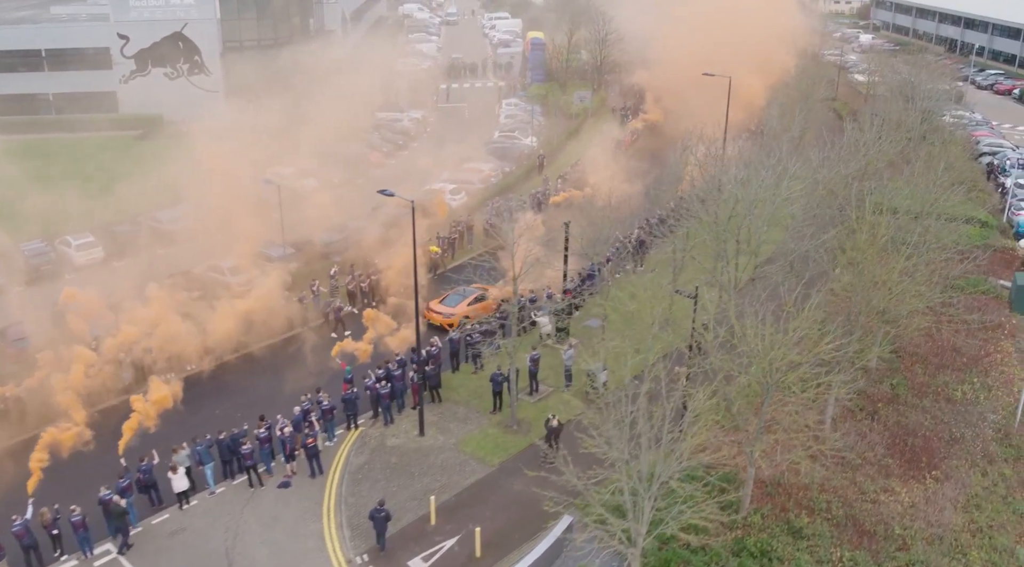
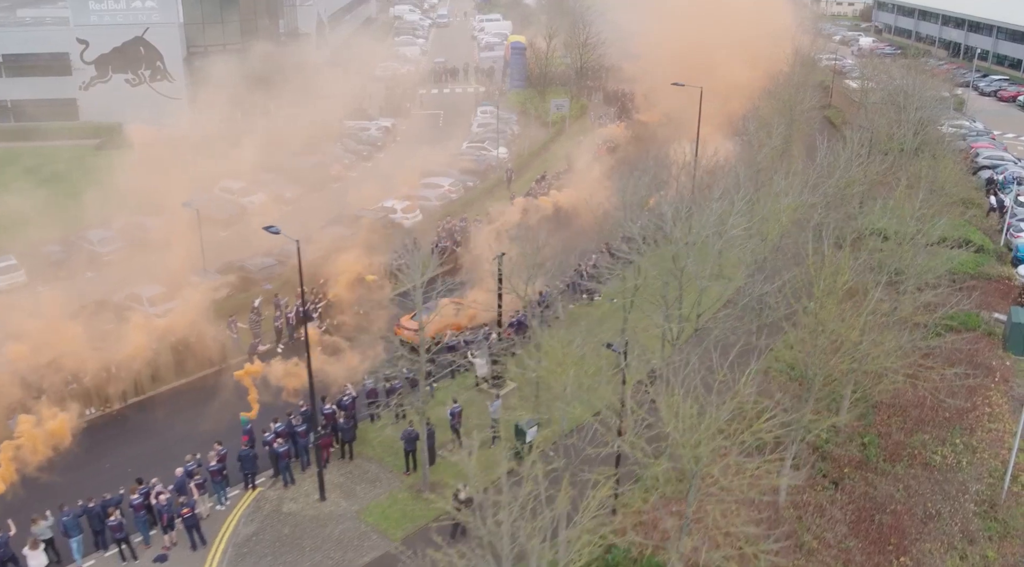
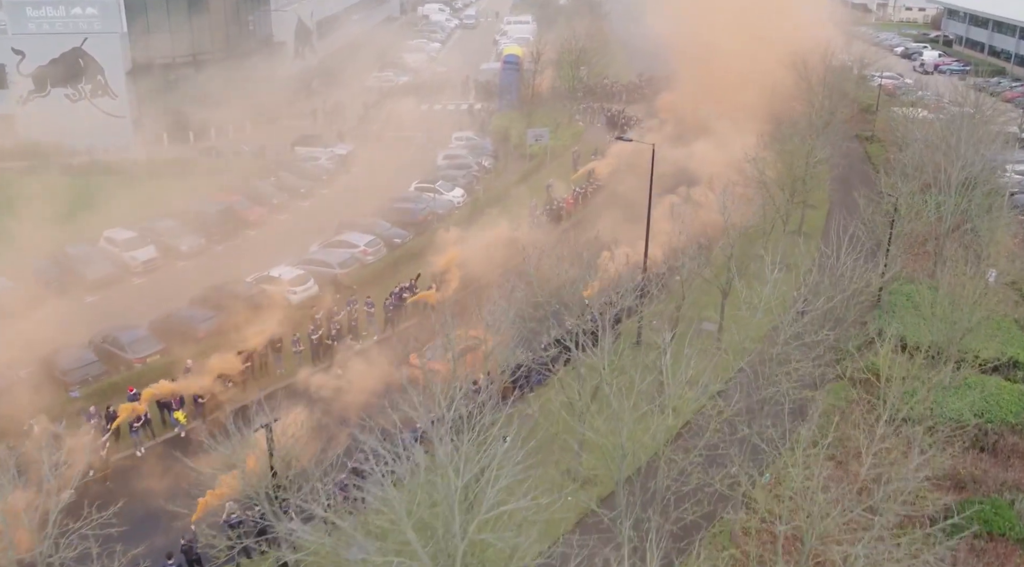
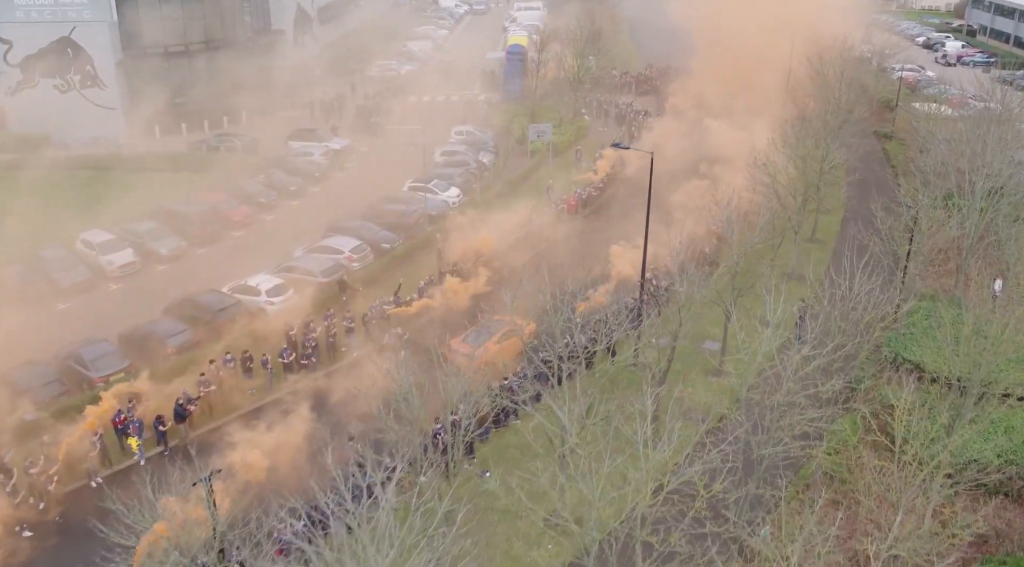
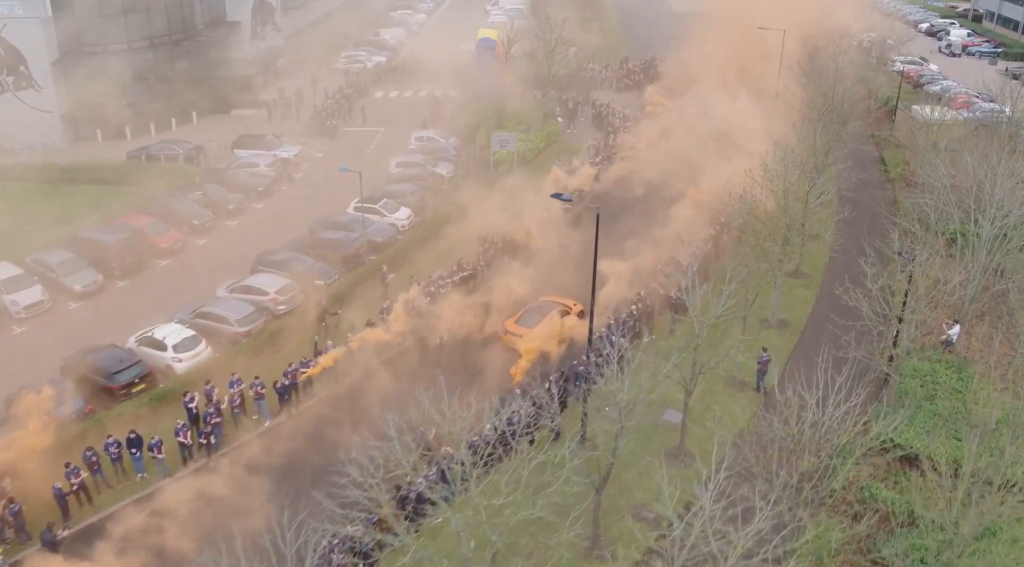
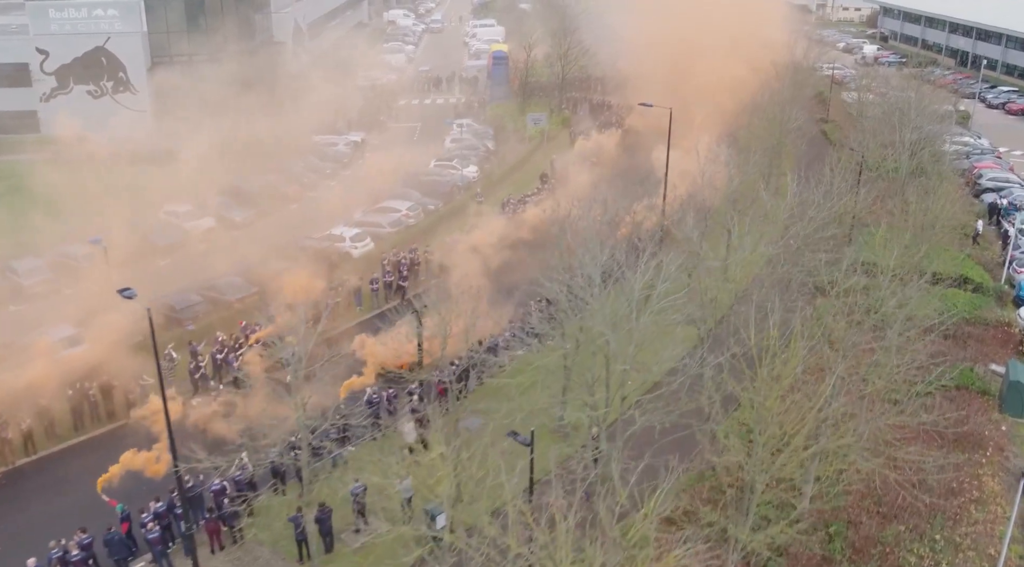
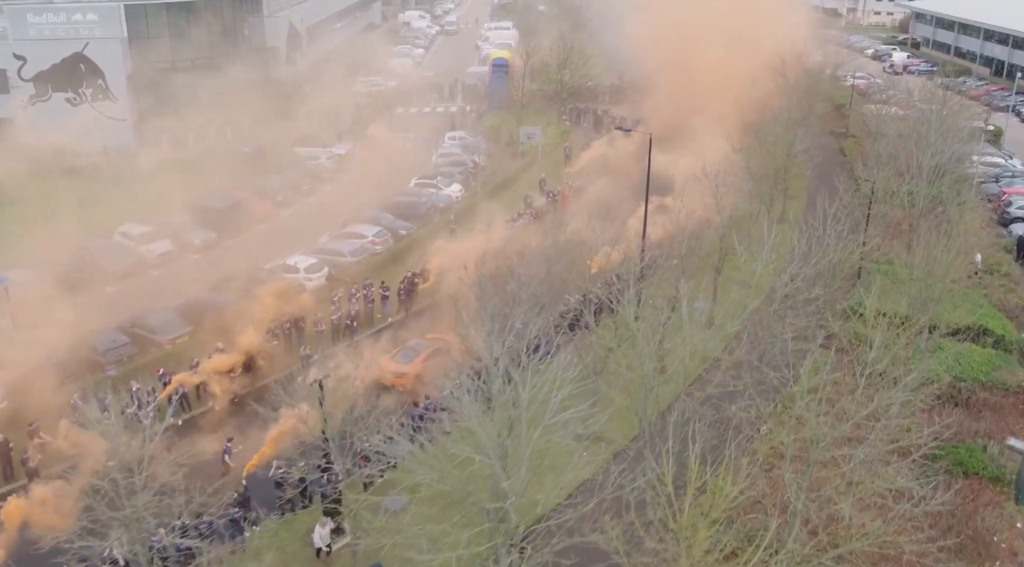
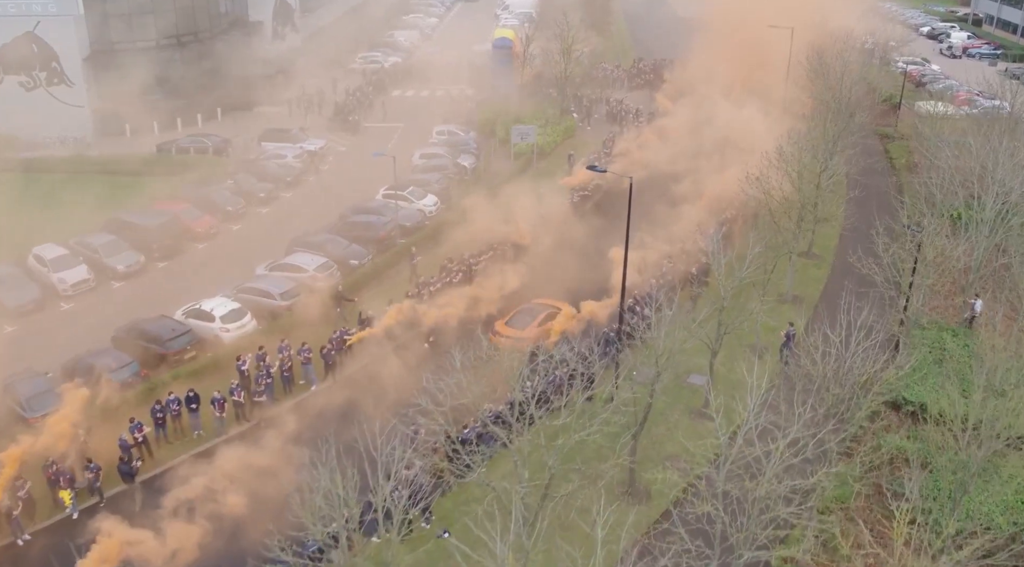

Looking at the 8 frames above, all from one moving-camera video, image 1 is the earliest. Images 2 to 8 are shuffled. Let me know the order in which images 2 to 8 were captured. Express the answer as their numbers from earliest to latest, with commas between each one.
2, 6, 7, 3, 4, 8, 5
